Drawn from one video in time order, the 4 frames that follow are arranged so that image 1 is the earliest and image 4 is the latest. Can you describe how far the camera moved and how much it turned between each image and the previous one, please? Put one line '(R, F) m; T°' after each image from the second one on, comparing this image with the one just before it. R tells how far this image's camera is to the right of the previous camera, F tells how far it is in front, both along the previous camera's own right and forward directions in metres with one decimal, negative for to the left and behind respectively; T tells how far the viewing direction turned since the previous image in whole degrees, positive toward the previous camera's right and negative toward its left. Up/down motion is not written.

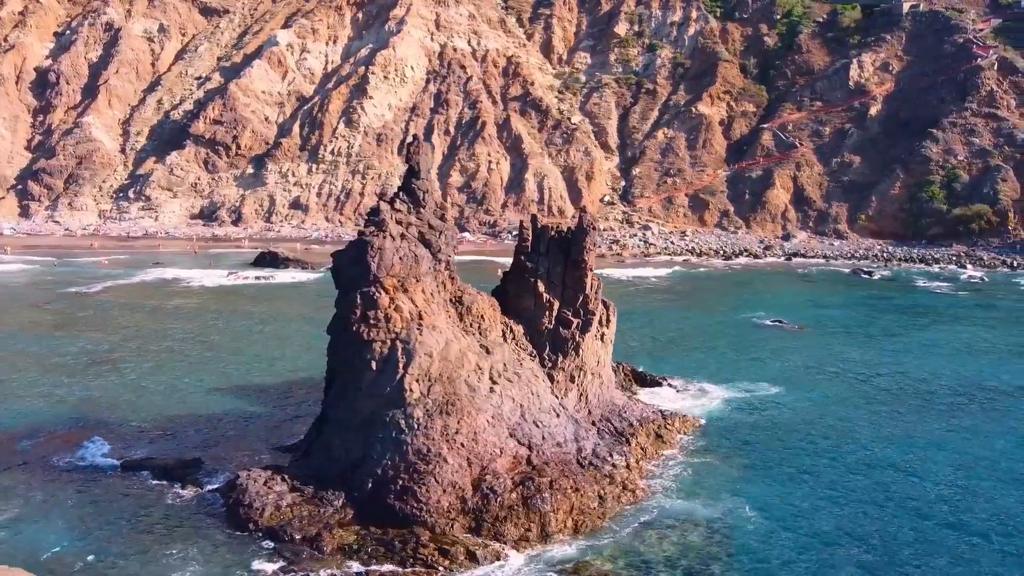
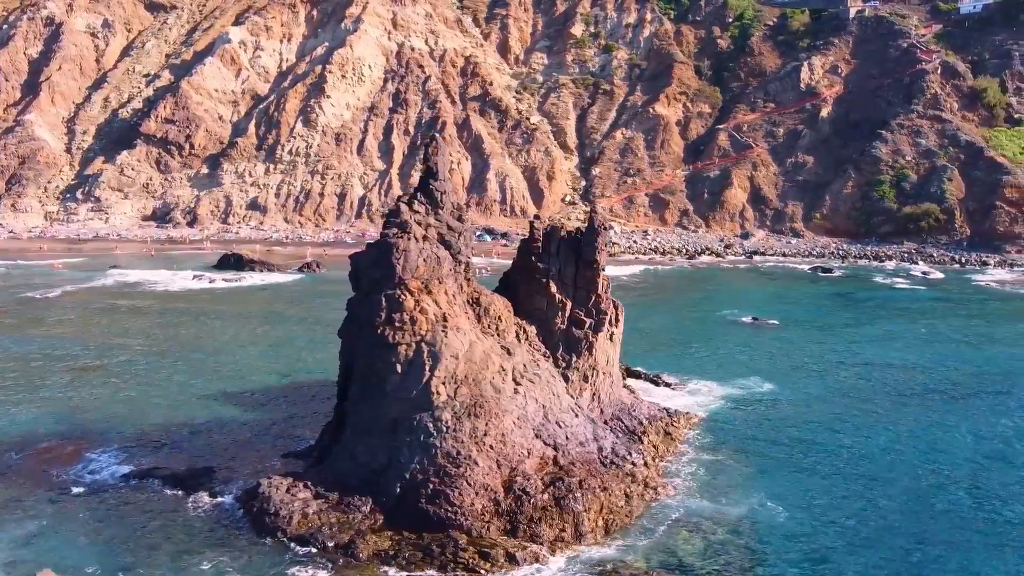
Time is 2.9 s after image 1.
(-2.0, 0.0) m; +4°
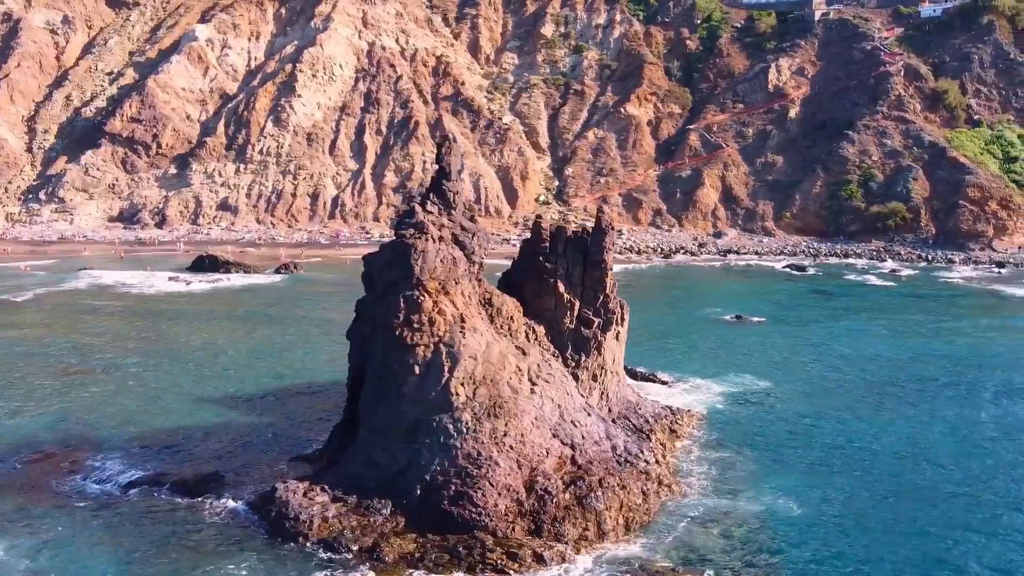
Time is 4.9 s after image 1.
(-1.4, 0.0) m; +3°
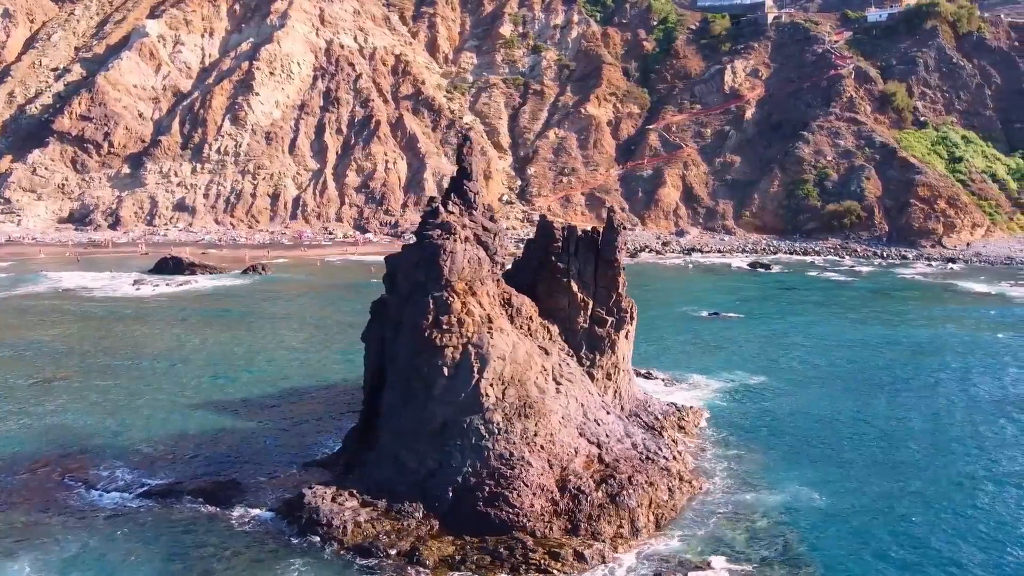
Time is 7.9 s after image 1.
(-2.0, +0.1) m; +4°
